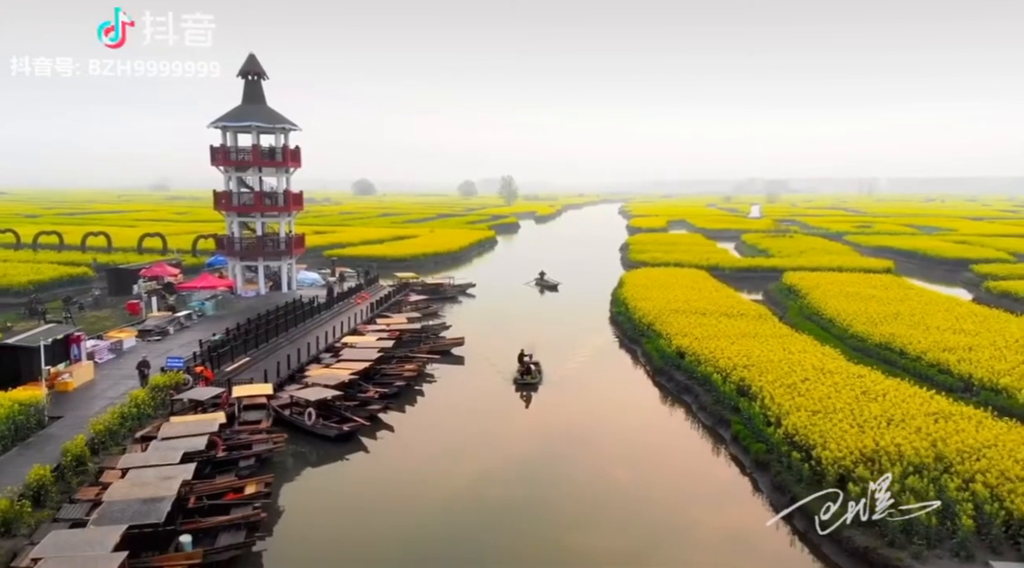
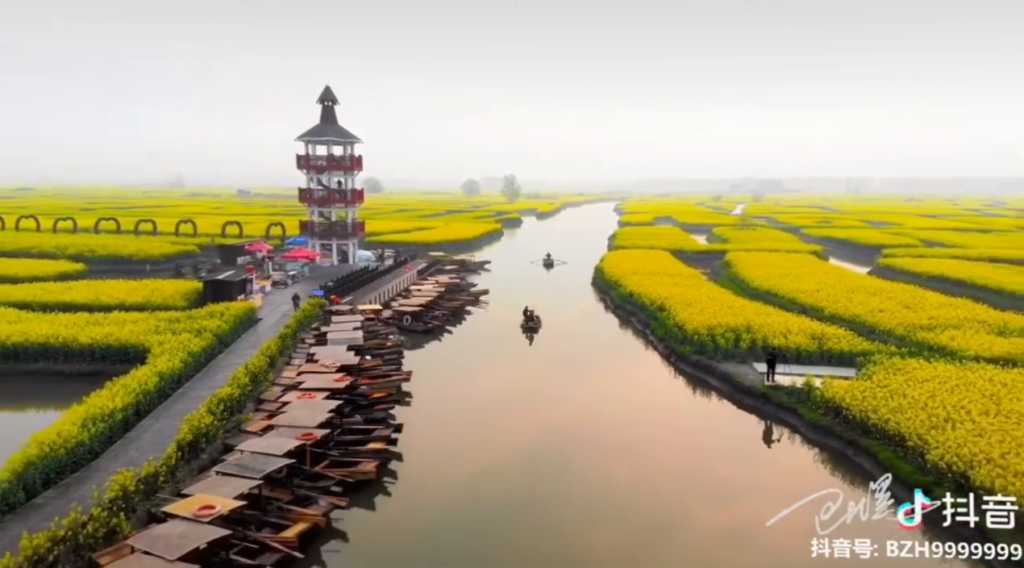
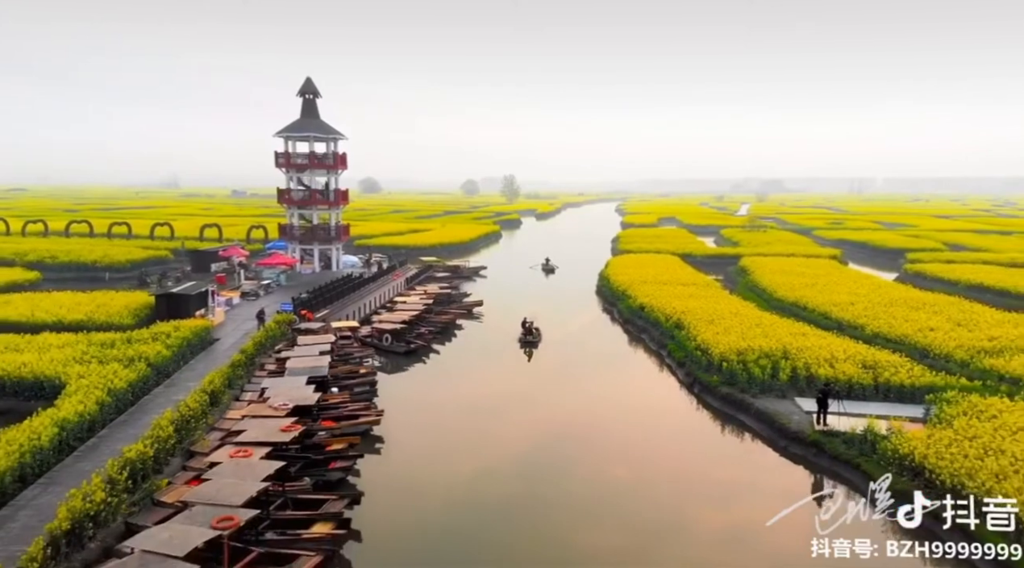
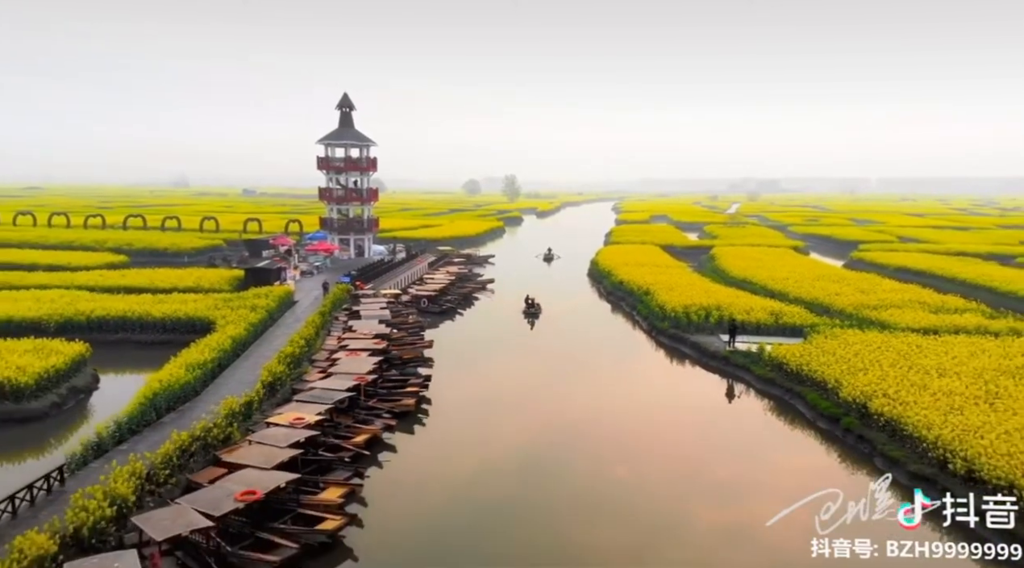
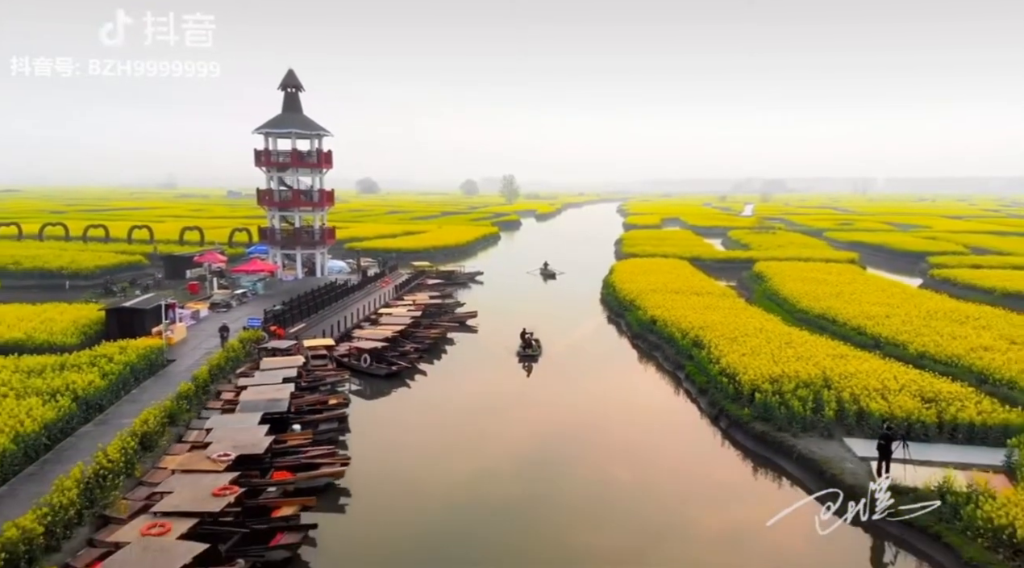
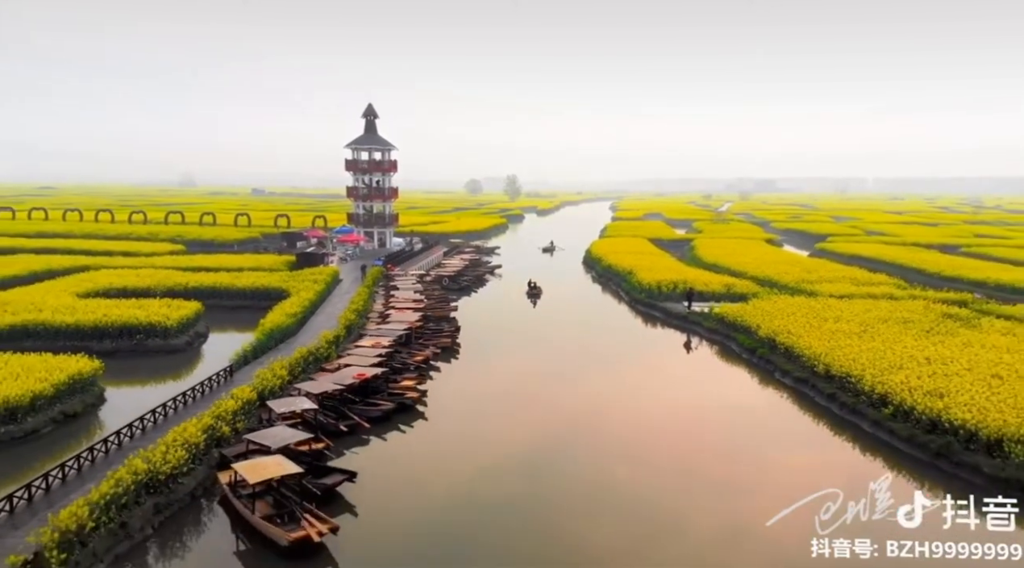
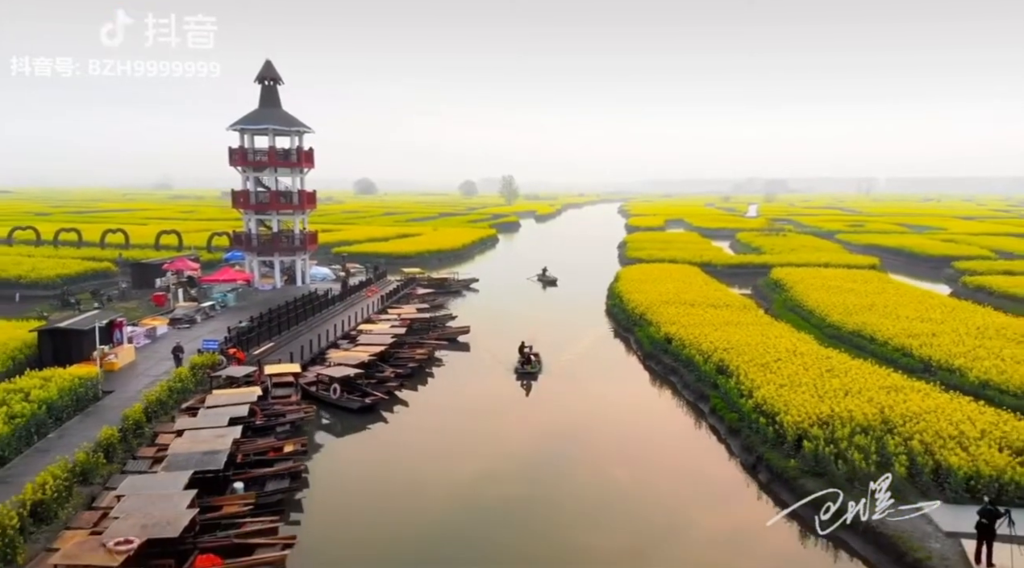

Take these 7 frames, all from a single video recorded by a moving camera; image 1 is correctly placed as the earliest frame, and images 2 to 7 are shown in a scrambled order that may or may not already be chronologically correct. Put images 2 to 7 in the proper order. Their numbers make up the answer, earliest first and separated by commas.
7, 5, 3, 2, 4, 6
